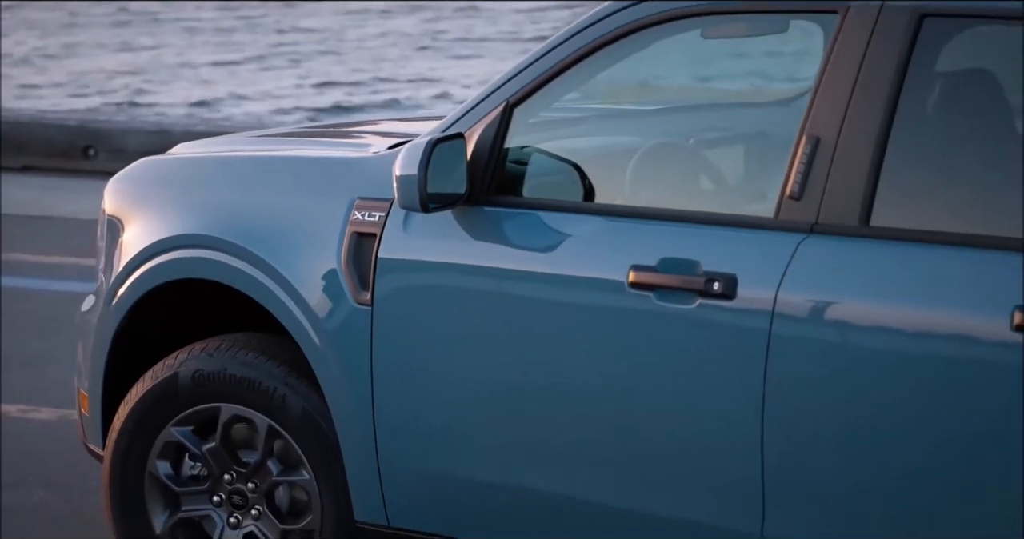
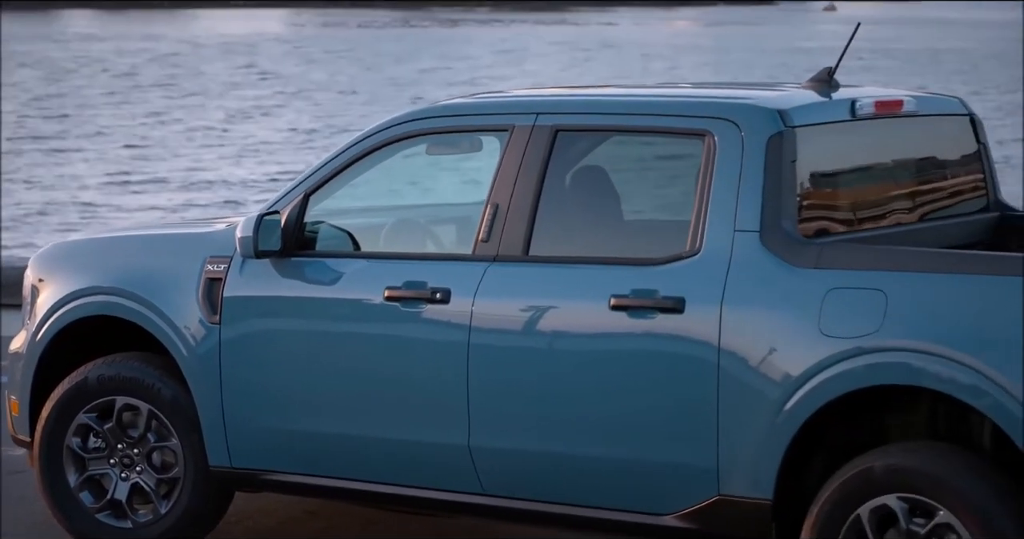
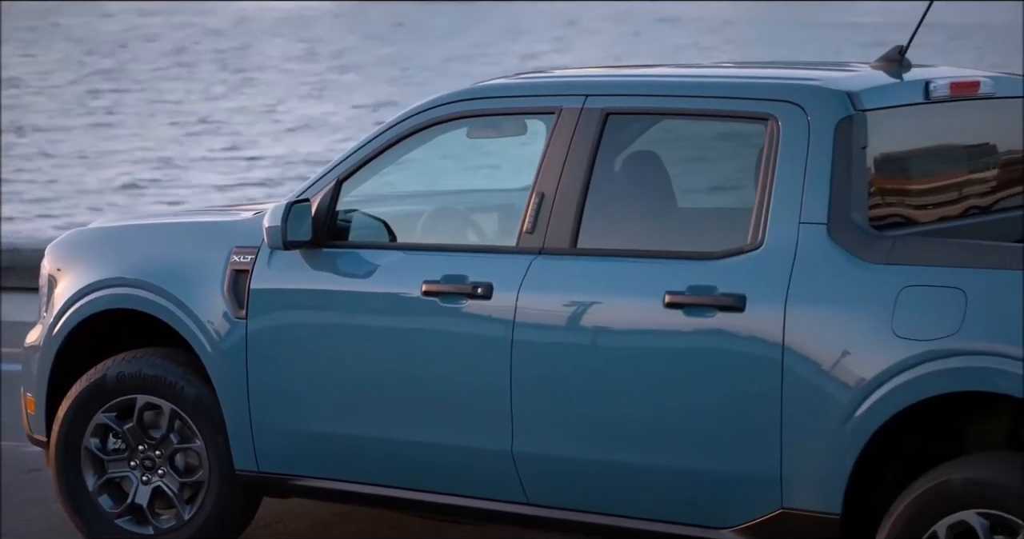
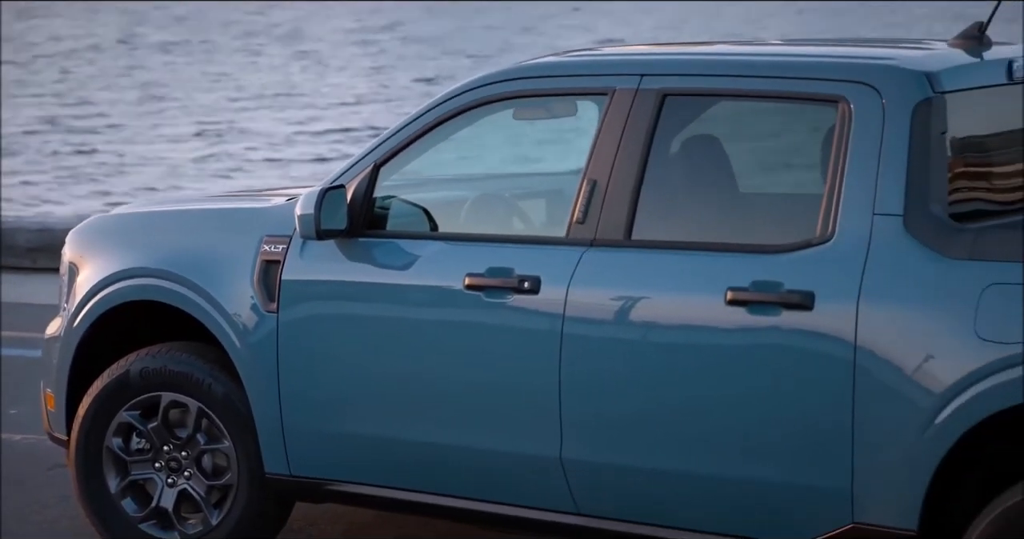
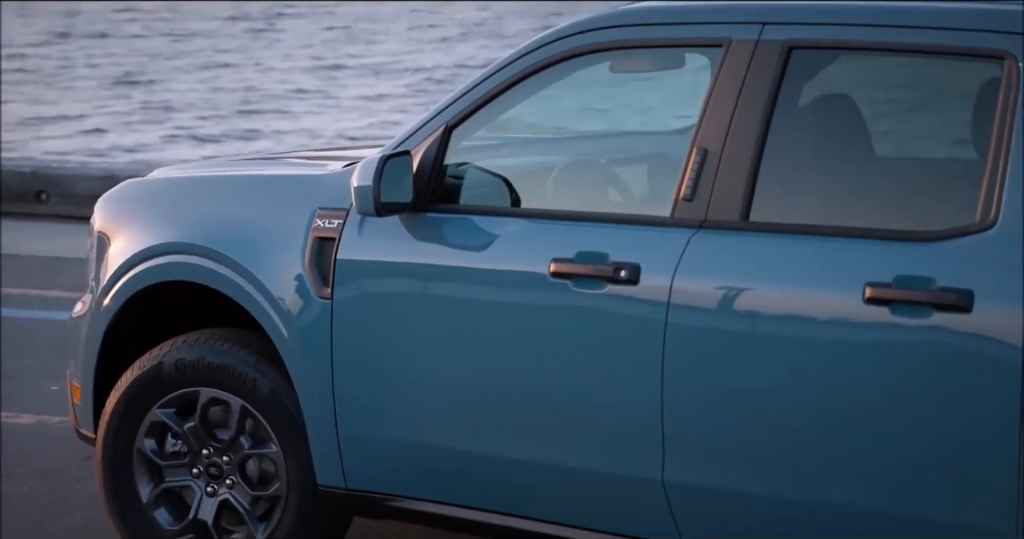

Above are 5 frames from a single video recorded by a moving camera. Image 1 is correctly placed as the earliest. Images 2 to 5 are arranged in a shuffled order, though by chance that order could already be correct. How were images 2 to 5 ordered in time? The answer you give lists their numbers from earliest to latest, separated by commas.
5, 4, 3, 2
